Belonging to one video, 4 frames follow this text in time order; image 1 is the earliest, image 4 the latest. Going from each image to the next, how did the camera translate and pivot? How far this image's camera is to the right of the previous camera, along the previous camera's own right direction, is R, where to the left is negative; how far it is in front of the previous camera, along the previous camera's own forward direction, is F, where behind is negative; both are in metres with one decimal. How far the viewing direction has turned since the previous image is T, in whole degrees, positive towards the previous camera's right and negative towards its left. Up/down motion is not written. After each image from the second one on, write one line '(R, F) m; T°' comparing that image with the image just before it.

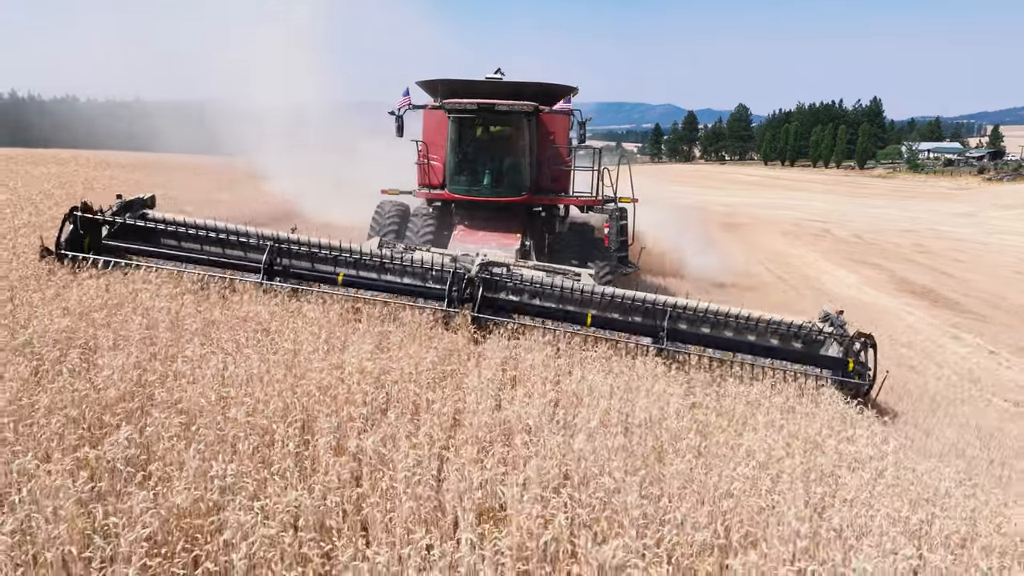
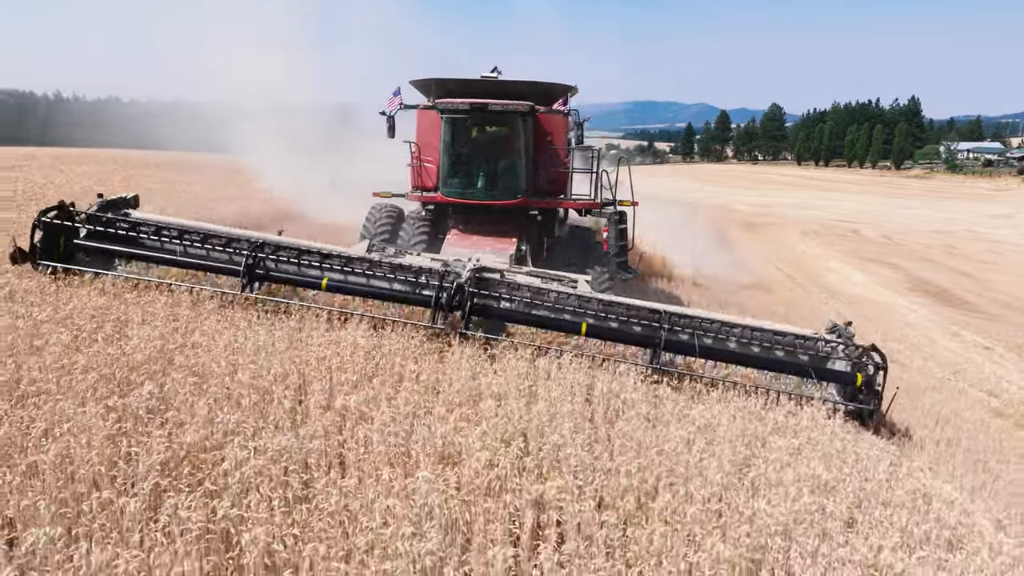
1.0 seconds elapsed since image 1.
(+0.4, -0.5) m; -2°
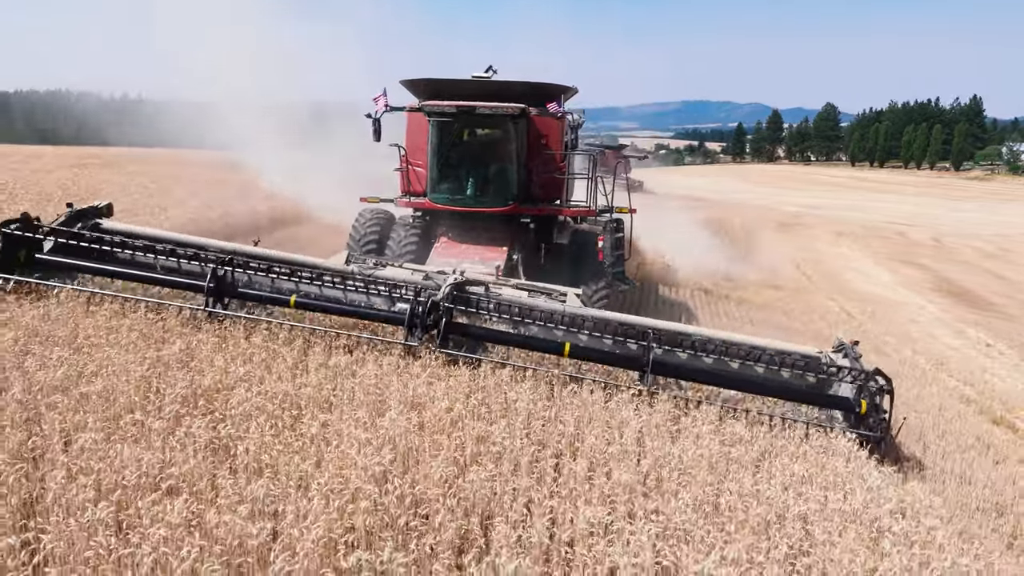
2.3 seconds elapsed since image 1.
(+0.5, -0.7) m; -4°
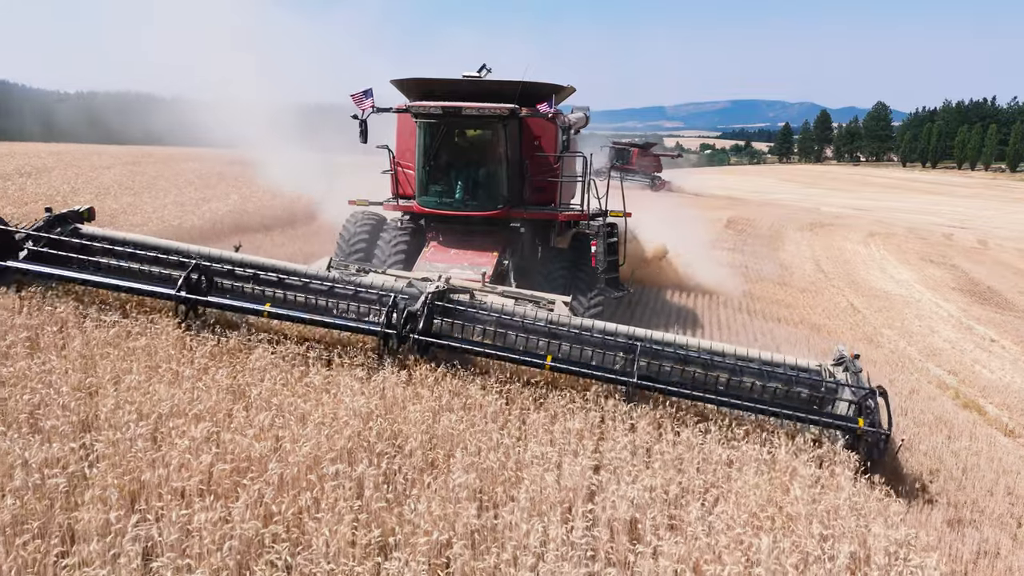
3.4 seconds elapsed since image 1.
(+0.4, -0.7) m; -3°
